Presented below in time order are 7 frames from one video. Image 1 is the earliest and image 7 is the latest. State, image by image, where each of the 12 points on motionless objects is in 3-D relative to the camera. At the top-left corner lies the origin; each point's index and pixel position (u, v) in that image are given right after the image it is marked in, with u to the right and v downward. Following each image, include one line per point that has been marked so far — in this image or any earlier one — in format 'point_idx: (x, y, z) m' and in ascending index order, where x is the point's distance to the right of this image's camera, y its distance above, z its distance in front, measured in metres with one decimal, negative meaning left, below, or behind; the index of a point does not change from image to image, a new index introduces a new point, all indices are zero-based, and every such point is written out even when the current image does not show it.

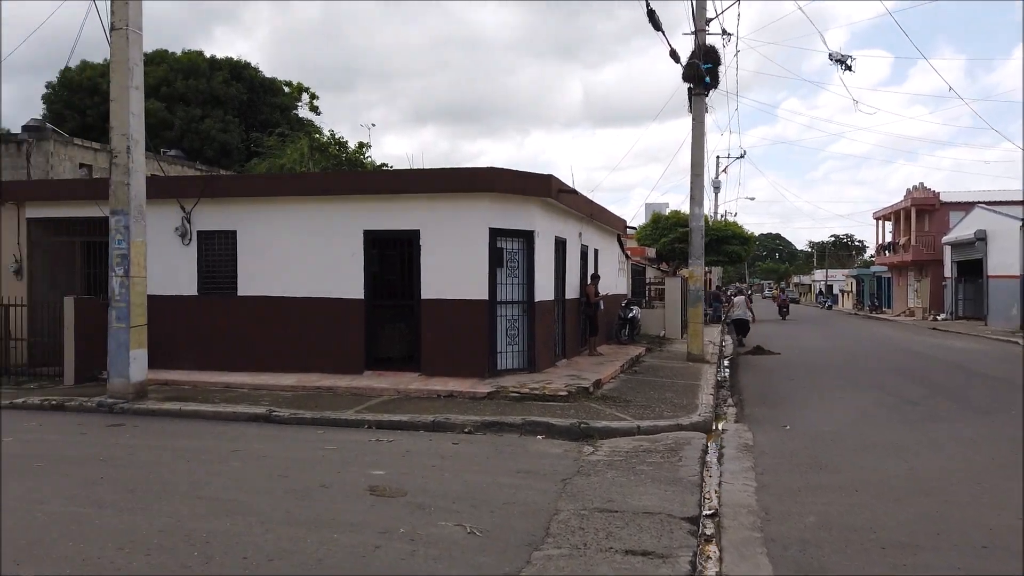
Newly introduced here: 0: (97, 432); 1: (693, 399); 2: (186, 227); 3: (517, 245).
0: (-4.5, -1.6, +8.1) m
1: (+2.8, -1.7, +11.5) m
2: (-5.6, +1.0, +12.8) m
3: (+0.1, +0.7, +12.3) m
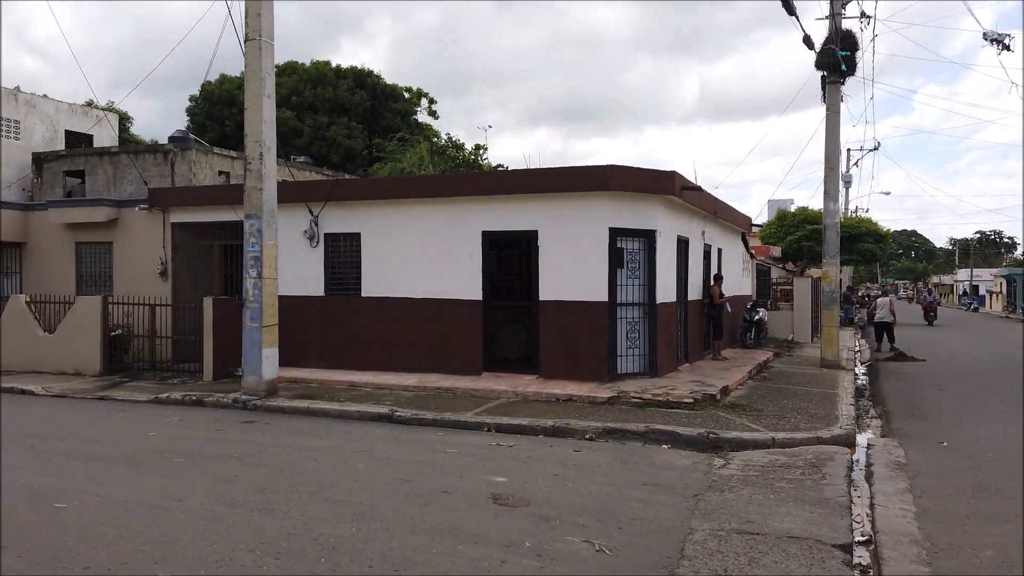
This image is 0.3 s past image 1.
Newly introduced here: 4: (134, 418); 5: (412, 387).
0: (-3.1, -1.6, +8.4) m
1: (+4.6, -1.7, +10.7) m
2: (-3.5, +1.0, +13.2) m
3: (+2.0, +0.7, +11.9) m
4: (-4.5, -1.5, +8.8) m
5: (-1.5, -1.5, +11.5) m
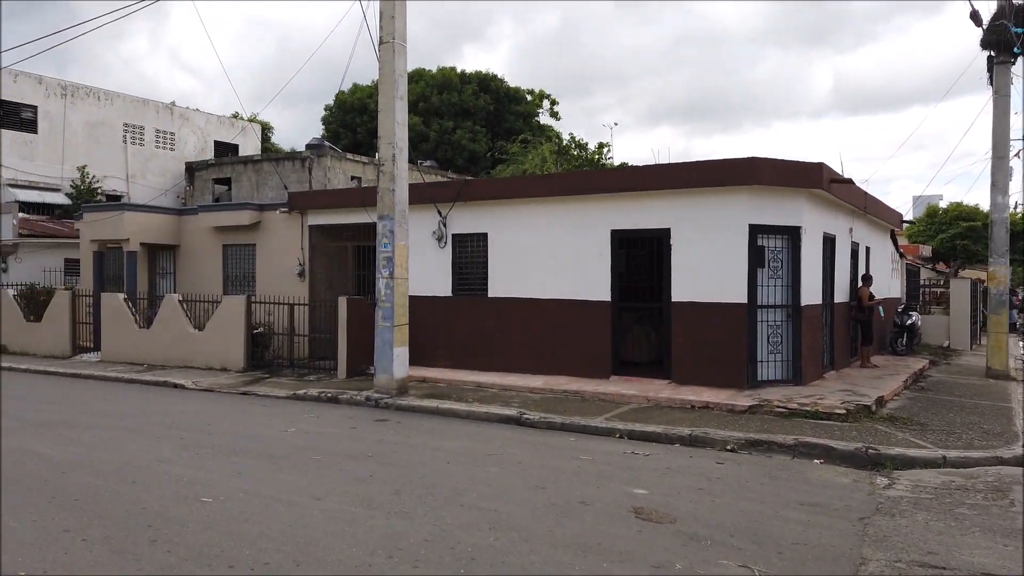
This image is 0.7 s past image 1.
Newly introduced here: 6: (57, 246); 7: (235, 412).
0: (-1.7, -1.6, +8.5) m
1: (+6.3, -1.7, +9.5) m
2: (-1.2, +1.0, +13.3) m
3: (+4.0, +0.7, +11.1) m
4: (-2.9, -1.5, +9.1) m
5: (+0.4, -1.5, +11.3) m
6: (-12.0, +1.1, +19.9) m
7: (-3.3, -1.5, +9.0) m
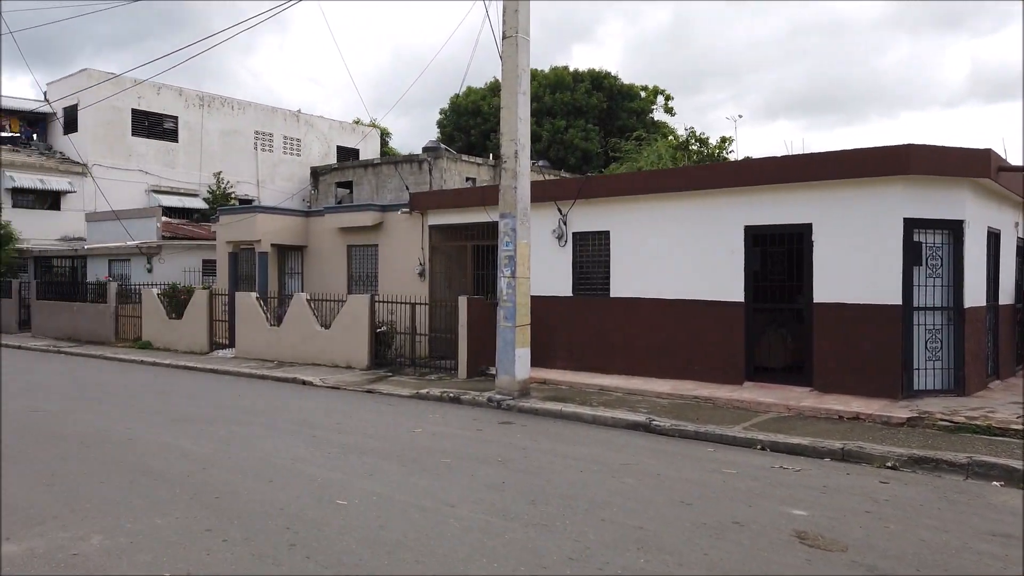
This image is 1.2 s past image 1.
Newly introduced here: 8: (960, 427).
0: (-0.2, -1.6, +8.3) m
1: (+7.8, -1.7, +8.1) m
2: (+0.9, +1.0, +13.0) m
3: (+5.7, +0.7, +10.0) m
4: (-1.3, -1.5, +9.1) m
5: (+2.2, -1.5, +10.7) m
6: (-8.8, +1.1, +21.0) m
7: (-1.8, -1.5, +9.1) m
8: (+5.1, -1.6, +8.5) m
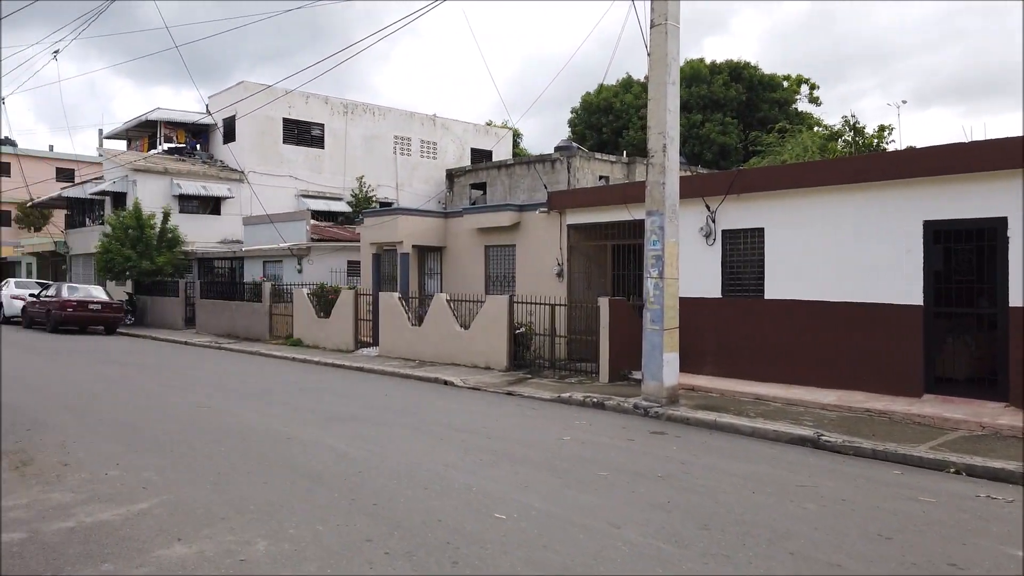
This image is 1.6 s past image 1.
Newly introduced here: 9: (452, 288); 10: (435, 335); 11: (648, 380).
0: (+1.4, -1.6, +7.8) m
1: (+9.3, -1.8, +6.3) m
2: (+3.3, +1.0, +12.3) m
3: (+7.6, +0.6, +8.5) m
4: (+0.4, -1.5, +8.8) m
5: (+4.2, -1.5, +9.8) m
6: (-5.0, +1.1, +21.8) m
7: (0.0, -1.5, +8.8) m
8: (+6.6, -1.6, +7.1) m
9: (-1.4, 0.0, +17.5) m
10: (-1.6, -1.0, +15.3) m
11: (+1.9, -1.3, +10.3) m
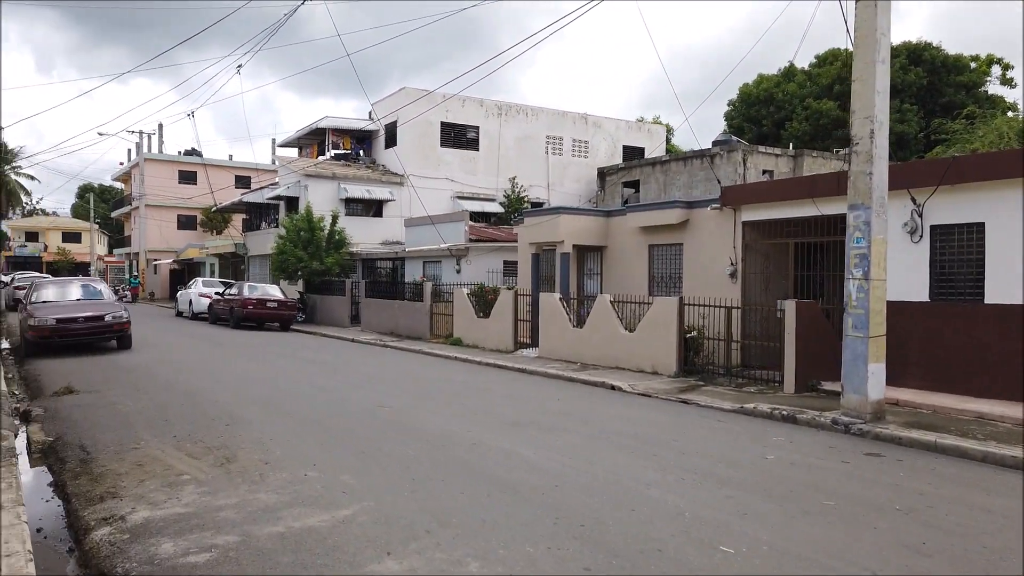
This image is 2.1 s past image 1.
0: (+3.2, -1.6, +6.9) m
1: (+10.7, -1.8, +4.0) m
2: (+5.9, +1.0, +10.9) m
3: (+9.4, +0.6, +6.5) m
4: (+2.4, -1.6, +8.0) m
5: (+6.4, -1.6, +8.3) m
6: (-0.4, +1.1, +21.9) m
7: (+2.0, -1.5, +8.2) m
8: (+8.3, -1.6, +5.3) m
9: (+2.3, 0.0, +16.9) m
10: (+1.7, -1.0, +14.8) m
11: (+4.2, -1.3, +9.3) m
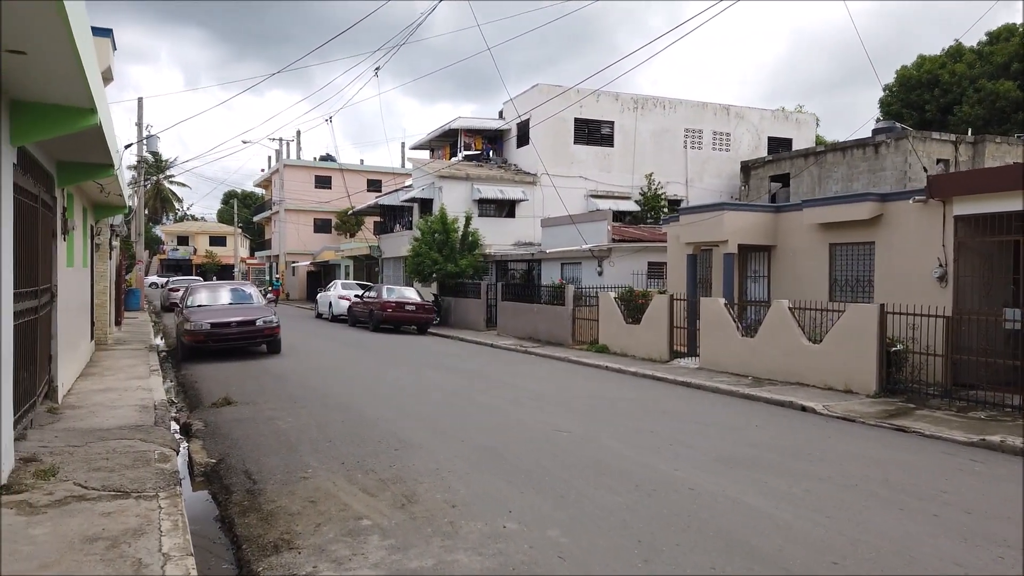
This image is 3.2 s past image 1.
0: (+4.9, -1.7, +5.1) m
1: (+11.8, -1.9, +1.1) m
2: (+8.2, +0.9, +8.7) m
3: (+11.0, +0.5, +3.8) m
4: (+4.3, -1.6, +6.4) m
5: (+8.2, -1.7, +6.1) m
6: (+3.6, +1.1, +20.5) m
7: (+3.9, -1.6, +6.6) m
8: (+9.6, -1.7, +2.7) m
9: (+5.5, -0.1, +15.2) m
10: (+4.6, -1.1, +13.2) m
11: (+6.2, -1.4, +7.3) m
